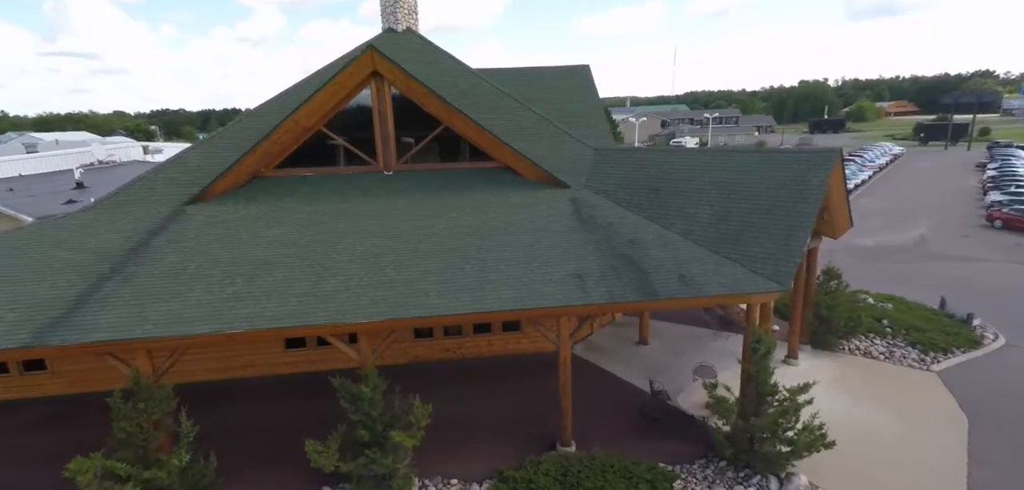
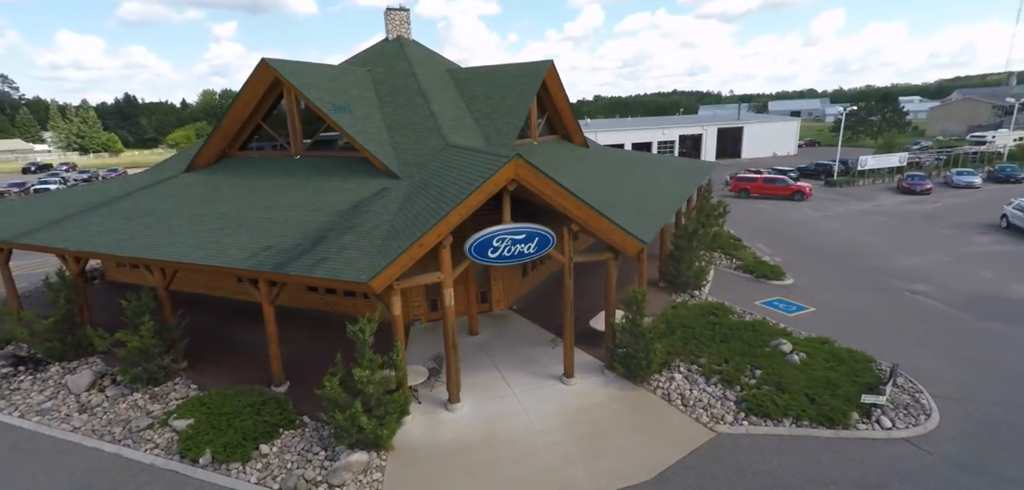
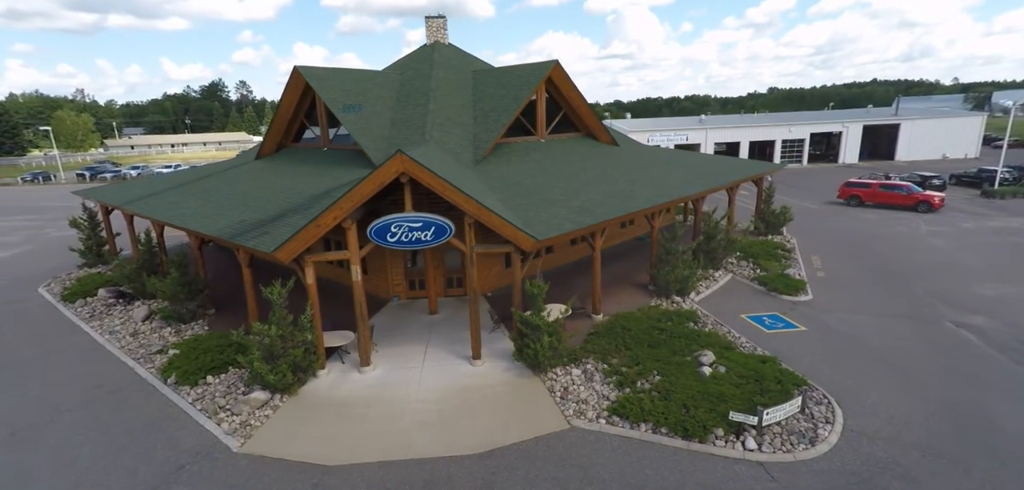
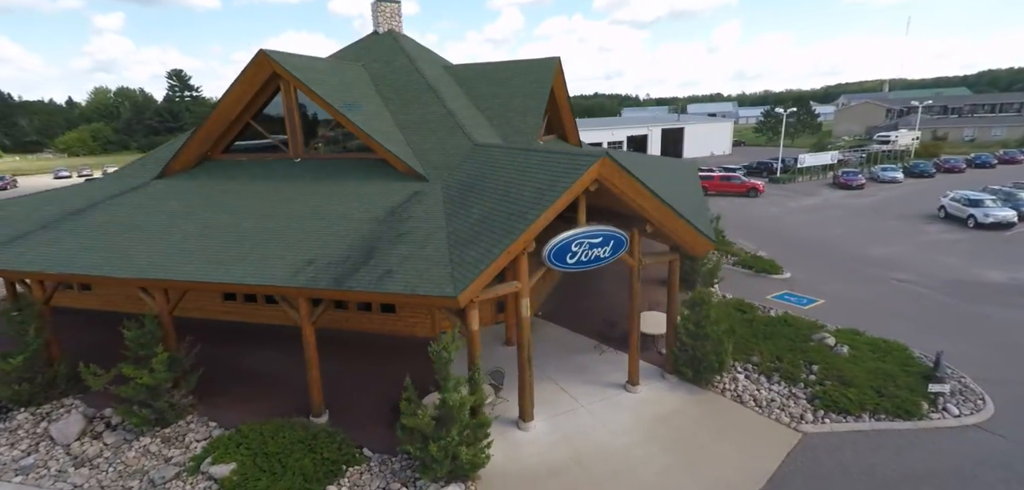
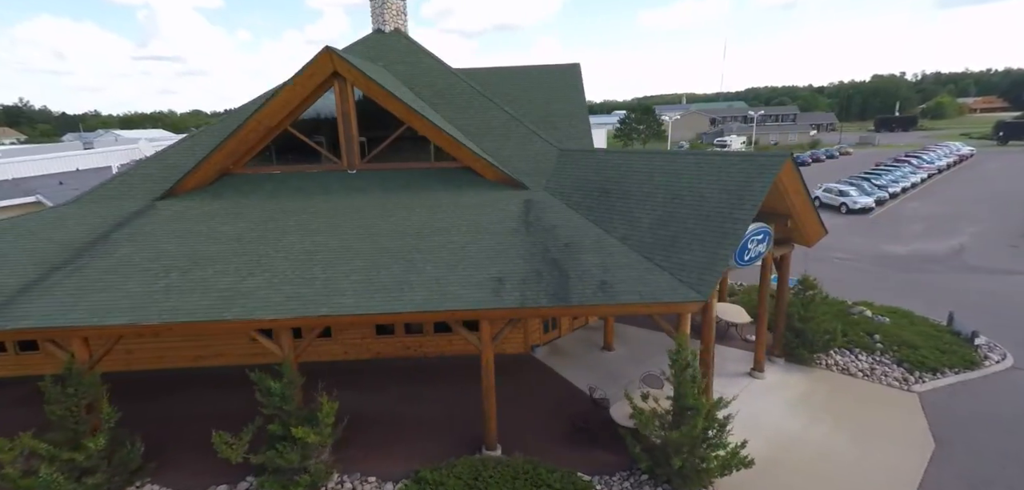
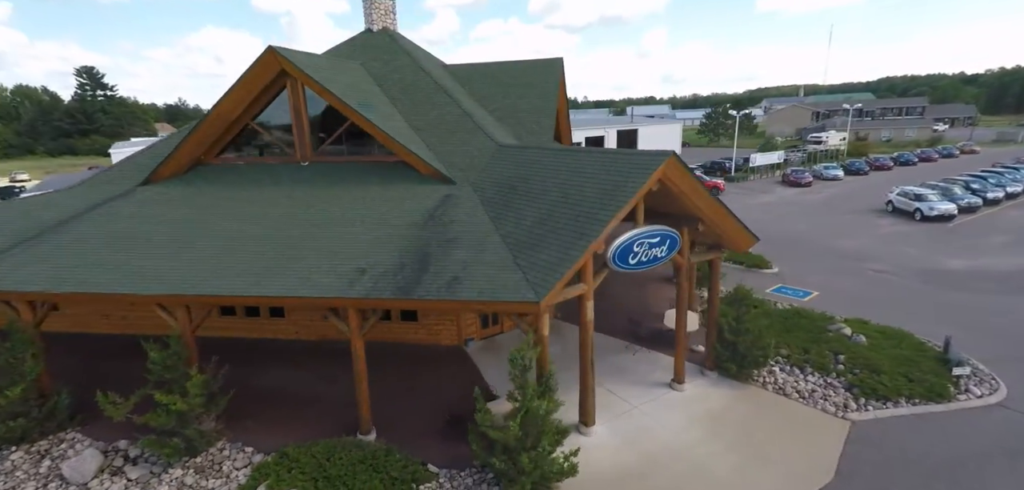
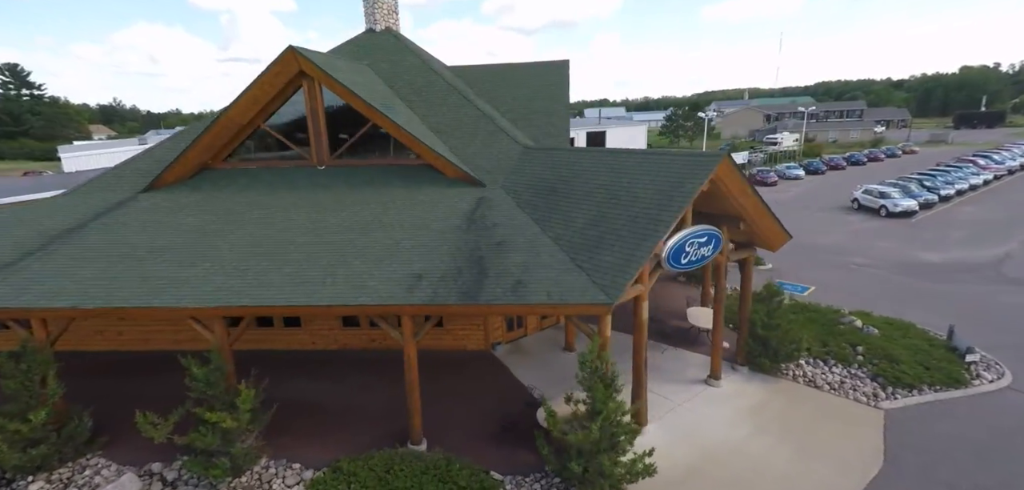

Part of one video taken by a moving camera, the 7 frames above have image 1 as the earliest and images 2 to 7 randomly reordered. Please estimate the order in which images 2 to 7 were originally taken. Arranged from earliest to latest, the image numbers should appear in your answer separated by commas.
5, 7, 6, 4, 2, 3
